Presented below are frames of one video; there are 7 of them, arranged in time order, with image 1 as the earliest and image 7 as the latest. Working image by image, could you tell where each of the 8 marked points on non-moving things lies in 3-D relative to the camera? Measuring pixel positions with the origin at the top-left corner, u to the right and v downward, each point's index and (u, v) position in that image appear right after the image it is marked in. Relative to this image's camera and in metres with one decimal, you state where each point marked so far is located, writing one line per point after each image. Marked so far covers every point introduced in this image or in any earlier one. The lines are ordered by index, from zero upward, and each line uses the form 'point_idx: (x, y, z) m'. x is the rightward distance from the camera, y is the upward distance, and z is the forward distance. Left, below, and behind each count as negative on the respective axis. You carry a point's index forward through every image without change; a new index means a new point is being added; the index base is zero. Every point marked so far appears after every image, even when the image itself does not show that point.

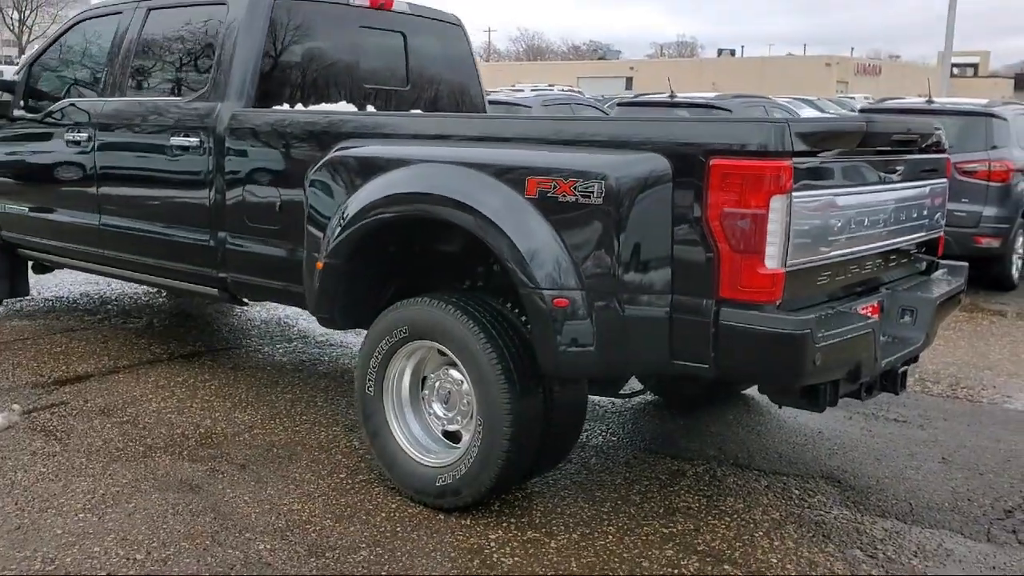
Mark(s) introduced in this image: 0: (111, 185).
0: (-2.0, +0.5, +5.0) m
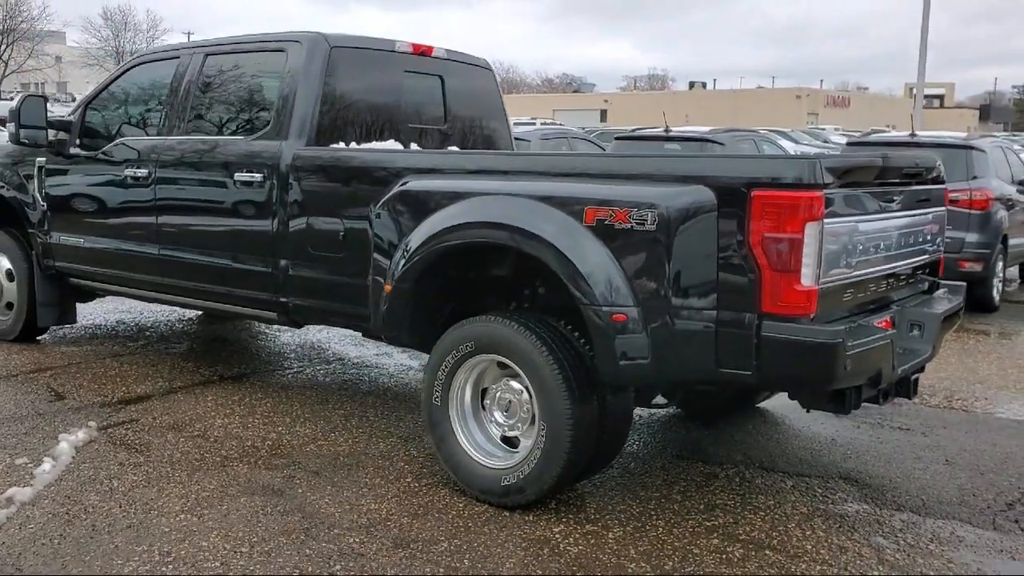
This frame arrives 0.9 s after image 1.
0: (-1.8, +0.4, +5.3) m
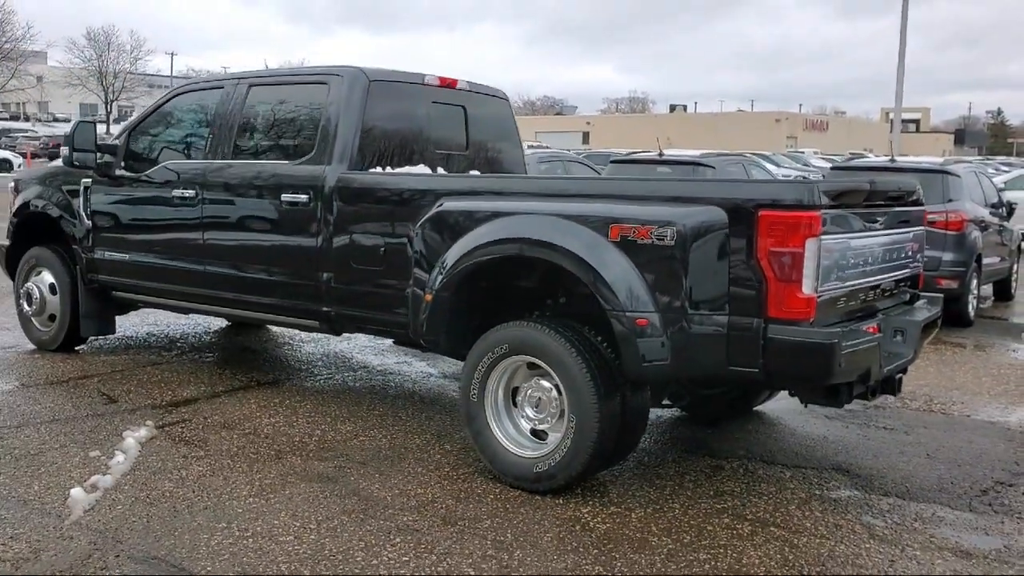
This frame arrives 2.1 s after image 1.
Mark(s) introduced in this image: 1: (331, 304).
0: (-1.7, +0.3, +5.8) m
1: (-1.0, -0.1, +5.3) m
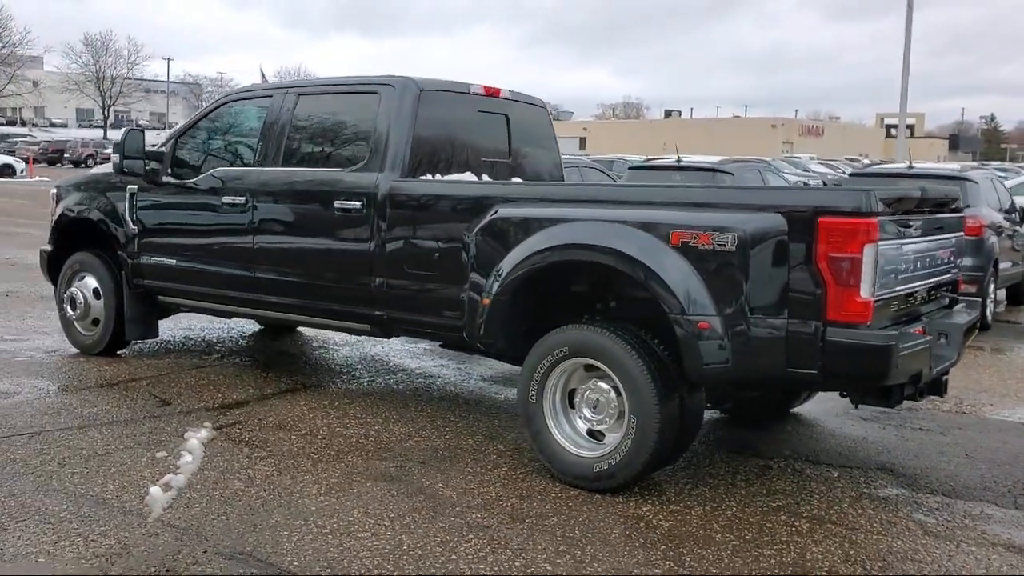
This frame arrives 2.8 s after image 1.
0: (-1.4, +0.3, +5.9) m
1: (-0.7, -0.1, +5.4) m
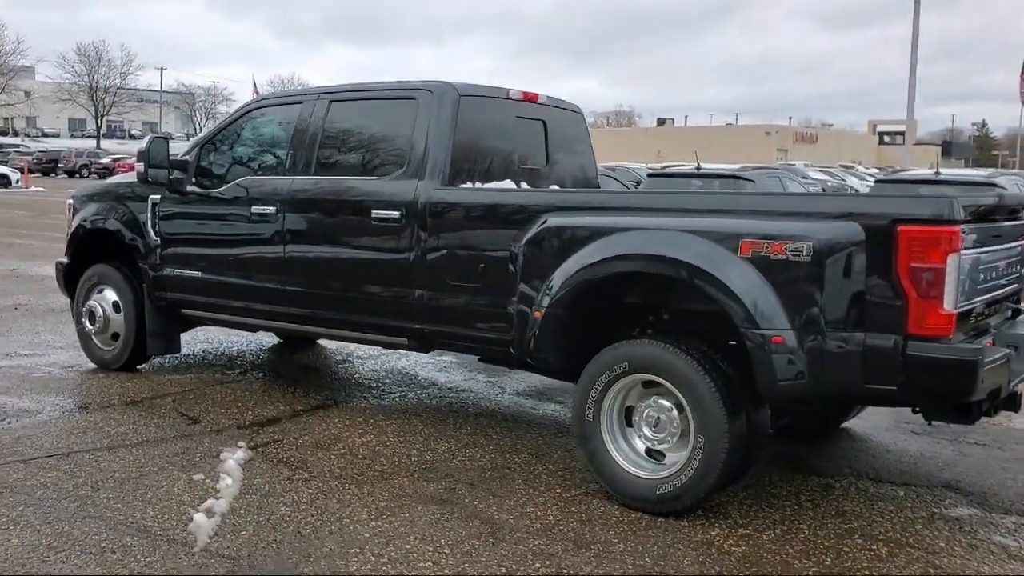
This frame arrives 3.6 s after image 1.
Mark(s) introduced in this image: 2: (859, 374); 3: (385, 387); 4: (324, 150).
0: (-1.2, +0.2, +5.7) m
1: (-0.5, -0.2, +5.2) m
2: (+1.3, -0.3, +3.9) m
3: (-0.8, -0.6, +6.5) m
4: (-1.1, +0.8, +5.7) m
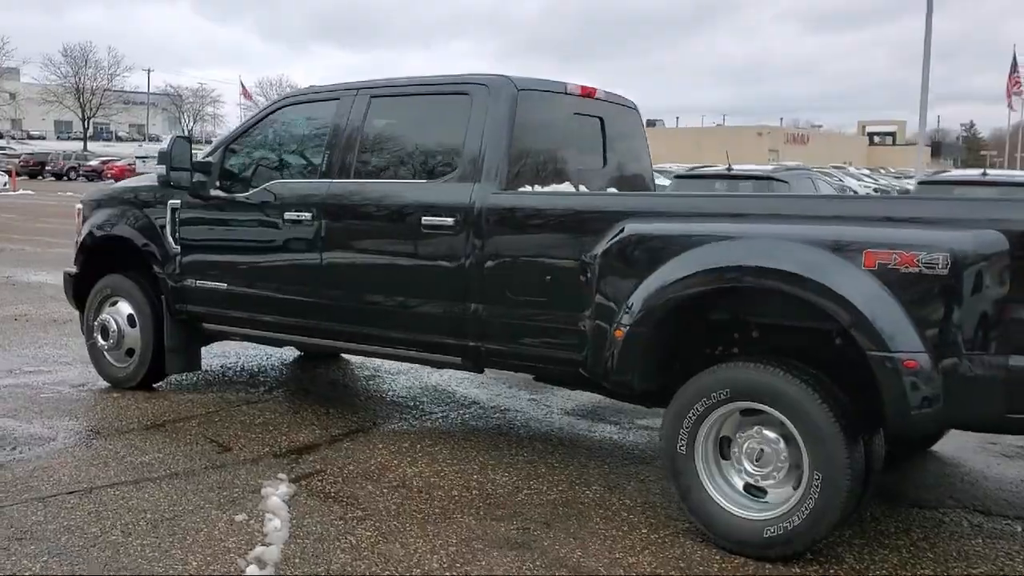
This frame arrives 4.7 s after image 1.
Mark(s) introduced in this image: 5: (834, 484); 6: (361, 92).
0: (-0.9, +0.1, +5.2) m
1: (-0.2, -0.2, +4.7) m
2: (+1.7, -0.4, +3.4) m
3: (-0.5, -0.7, +6.0) m
4: (-0.8, +0.7, +5.3) m
5: (+1.1, -0.7, +3.5) m
6: (-0.8, +1.0, +5.3) m
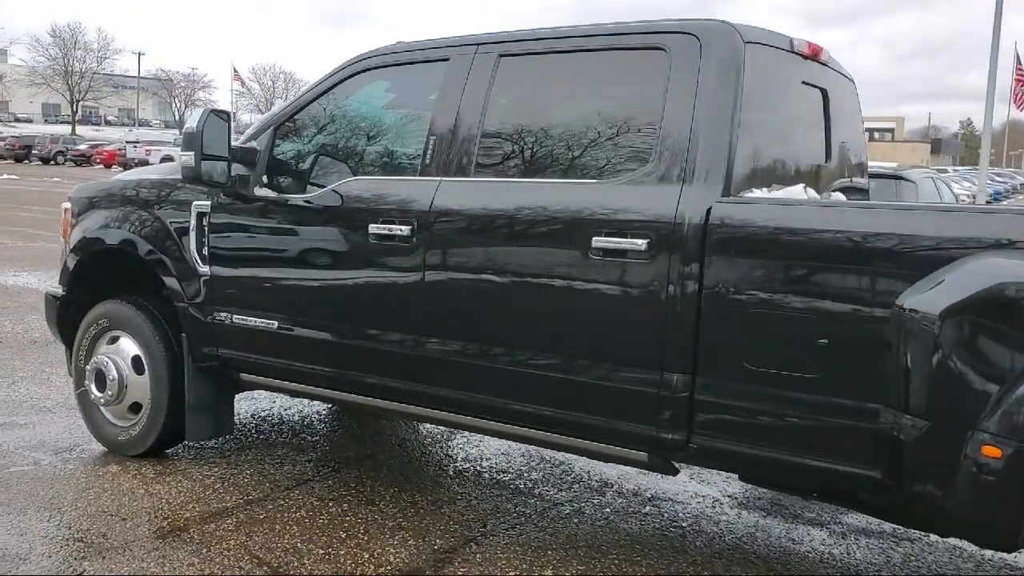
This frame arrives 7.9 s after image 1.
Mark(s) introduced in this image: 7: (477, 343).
0: (-0.2, 0.0, +3.6) m
1: (+0.5, -0.4, +3.1) m
2: (+2.3, -0.6, +1.8) m
3: (+0.1, -0.9, +4.4) m
4: (-0.1, +0.6, +3.6) m
5: (+1.8, -0.9, +1.9) m
6: (-0.1, +0.9, +3.7) m
7: (-0.1, -0.2, +3.5) m
